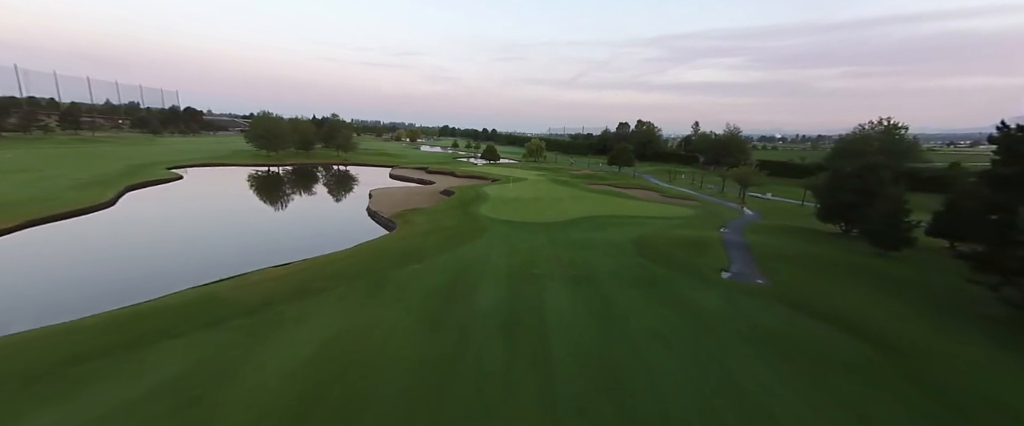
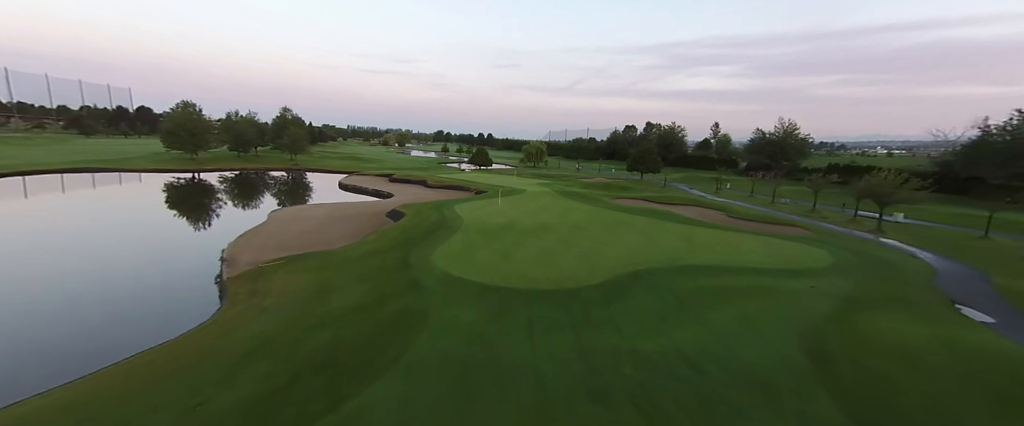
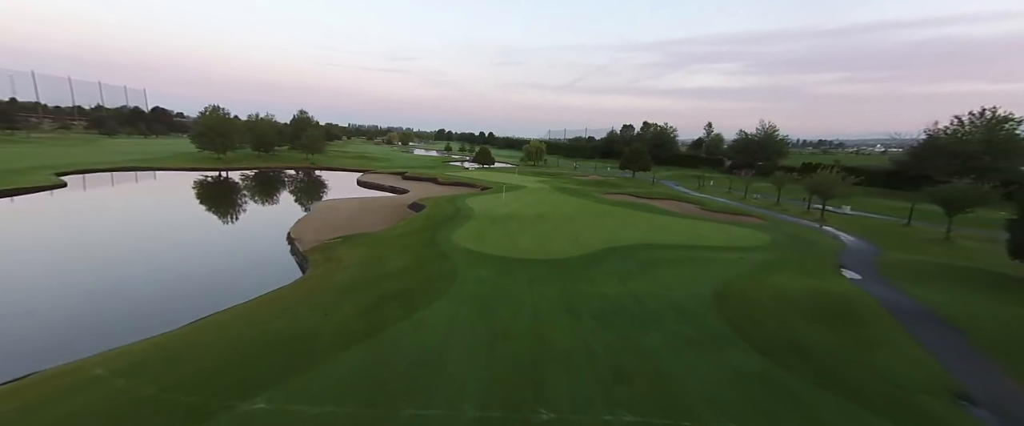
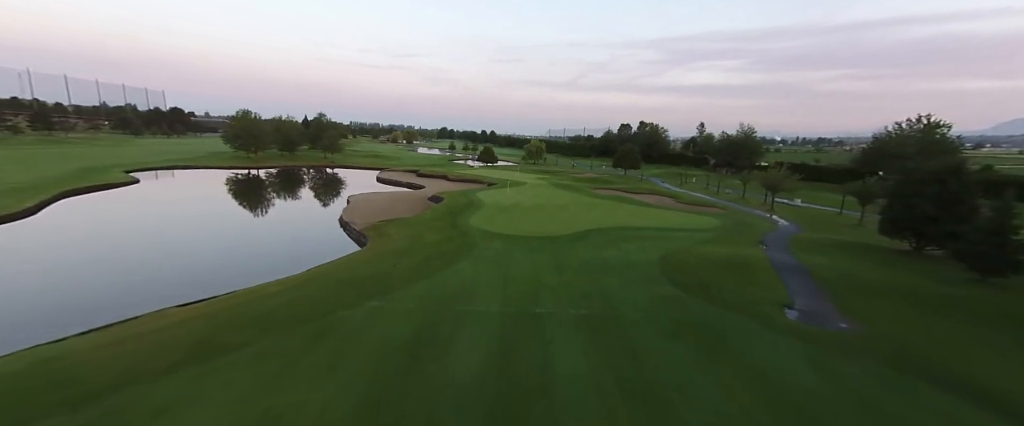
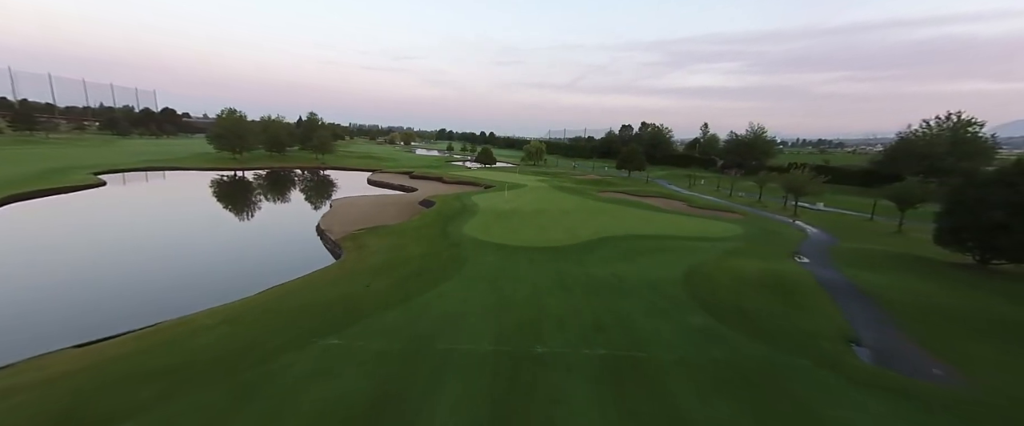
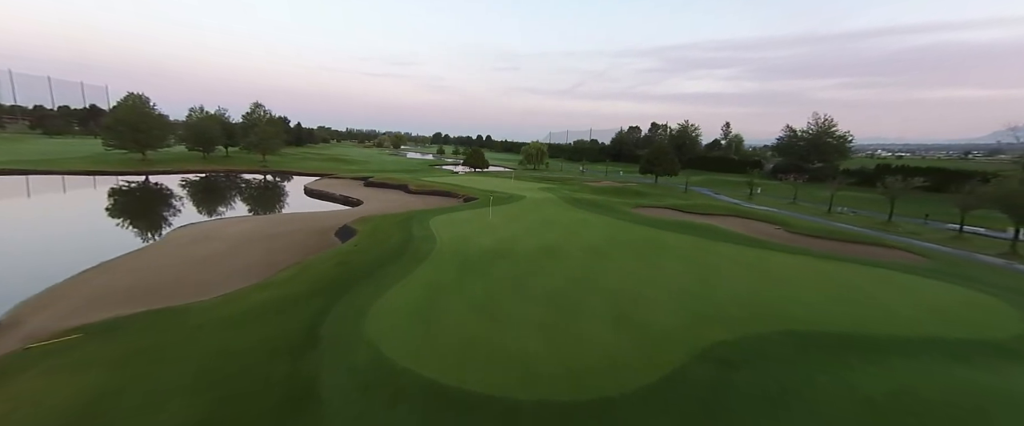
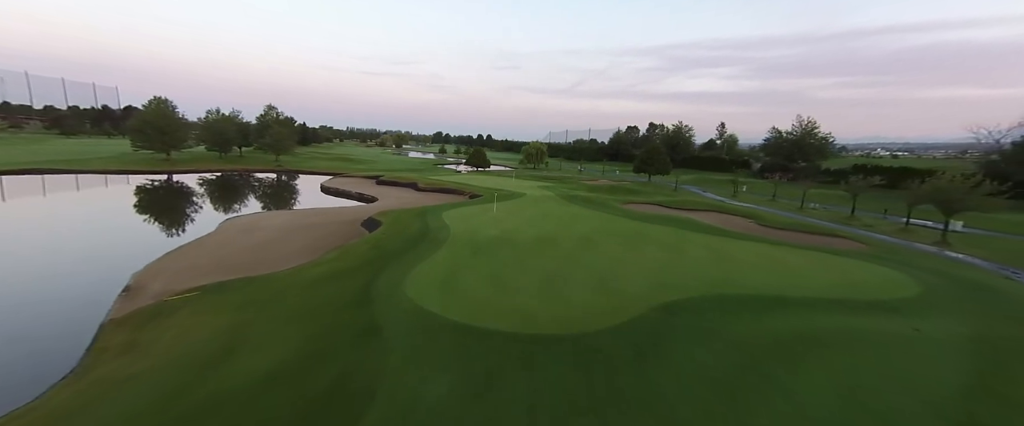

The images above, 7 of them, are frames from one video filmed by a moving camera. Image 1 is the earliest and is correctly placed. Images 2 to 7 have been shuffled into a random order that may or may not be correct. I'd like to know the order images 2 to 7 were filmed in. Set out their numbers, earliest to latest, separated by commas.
4, 5, 3, 2, 7, 6
